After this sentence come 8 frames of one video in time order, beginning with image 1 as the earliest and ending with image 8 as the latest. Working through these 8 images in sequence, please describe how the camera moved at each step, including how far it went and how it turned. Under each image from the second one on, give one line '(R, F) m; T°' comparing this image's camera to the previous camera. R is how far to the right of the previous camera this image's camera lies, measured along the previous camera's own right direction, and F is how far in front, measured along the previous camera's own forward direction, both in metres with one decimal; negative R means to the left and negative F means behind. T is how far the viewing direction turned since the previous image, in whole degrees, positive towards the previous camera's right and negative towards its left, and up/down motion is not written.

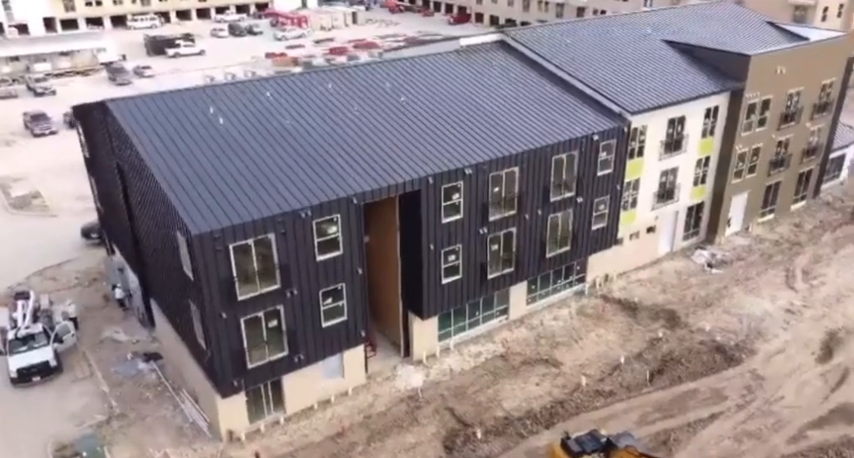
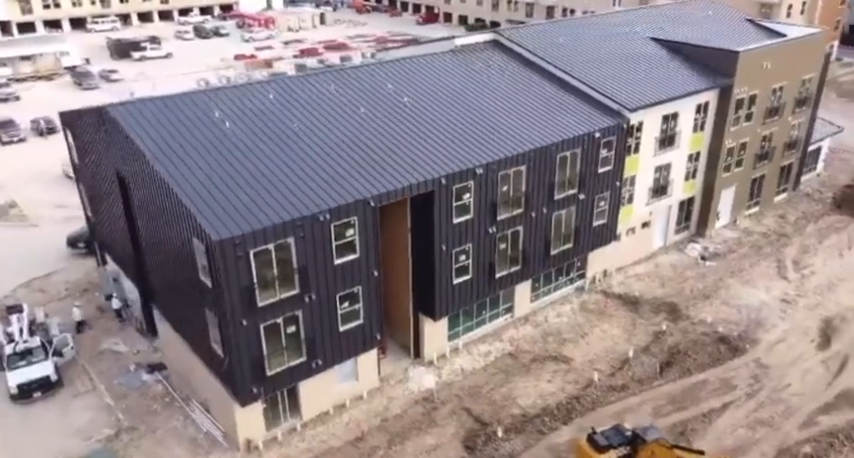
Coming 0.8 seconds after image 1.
(-2.1, +0.1) m; +3°
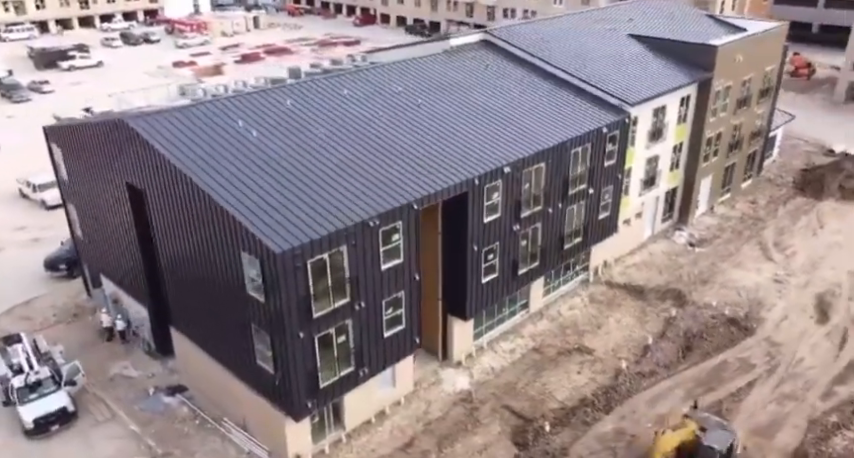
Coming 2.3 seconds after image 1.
(-4.5, +0.3) m; +7°
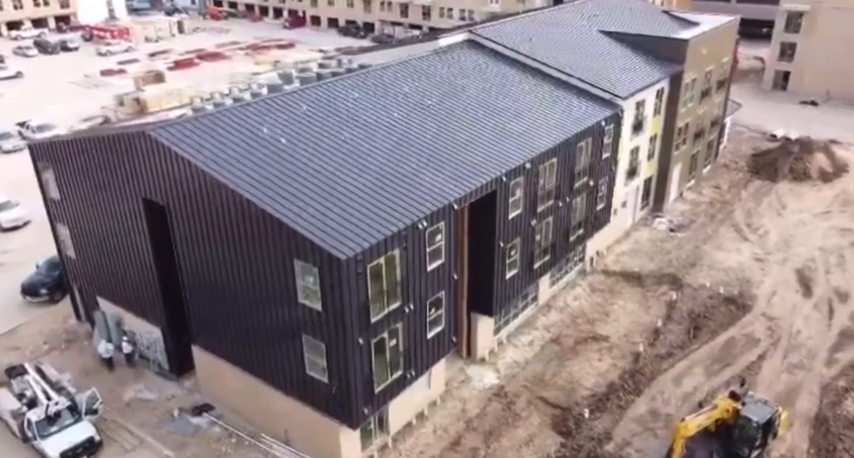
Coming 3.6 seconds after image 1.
(-4.6, +0.2) m; +7°
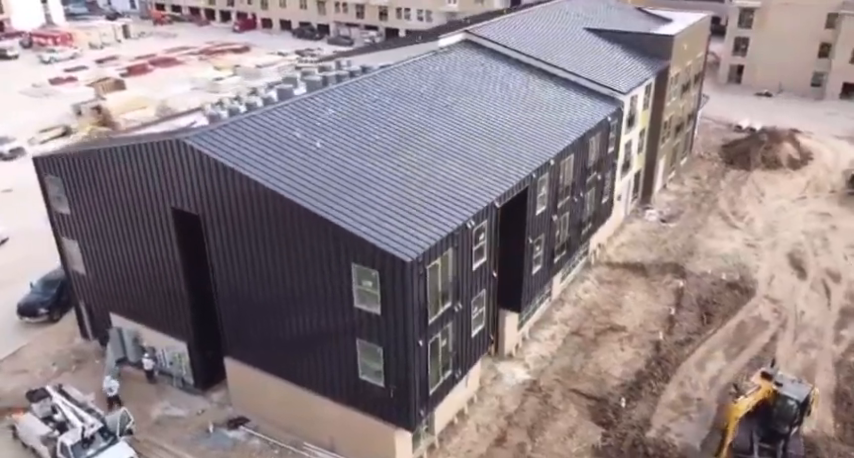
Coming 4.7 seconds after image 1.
(-3.8, +0.1) m; +6°
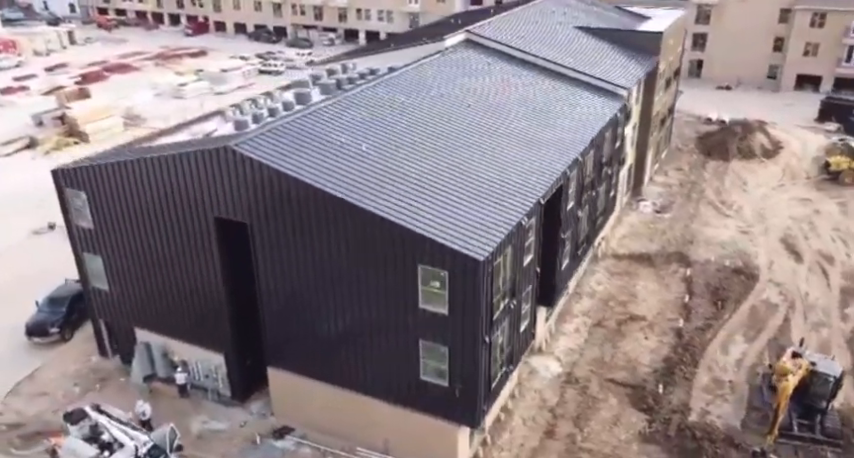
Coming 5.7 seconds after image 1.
(-4.0, +0.1) m; +5°
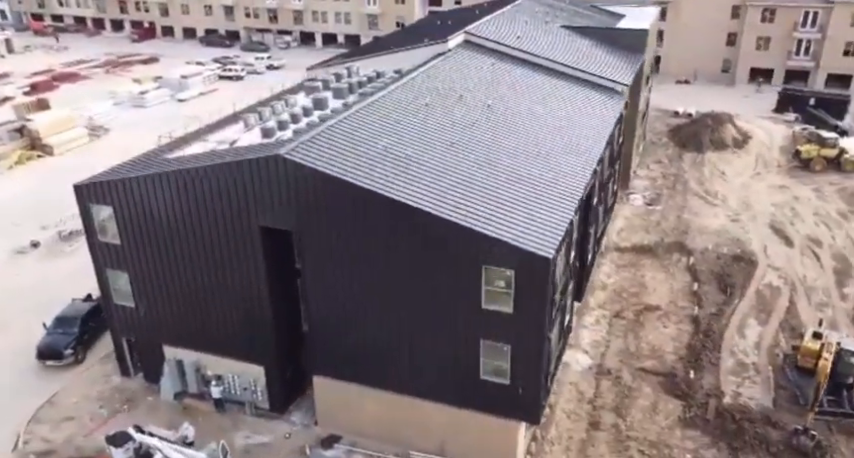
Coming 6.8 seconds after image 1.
(-4.0, +0.2) m; +6°
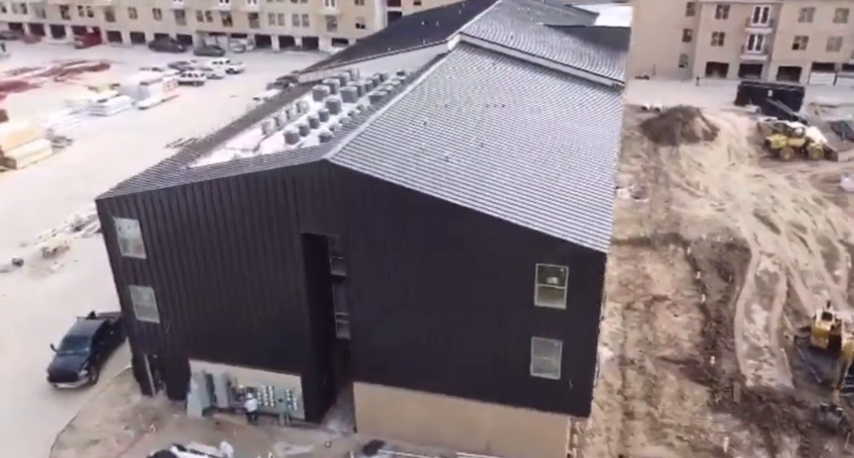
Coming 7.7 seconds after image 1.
(-3.7, +0.2) m; +5°
